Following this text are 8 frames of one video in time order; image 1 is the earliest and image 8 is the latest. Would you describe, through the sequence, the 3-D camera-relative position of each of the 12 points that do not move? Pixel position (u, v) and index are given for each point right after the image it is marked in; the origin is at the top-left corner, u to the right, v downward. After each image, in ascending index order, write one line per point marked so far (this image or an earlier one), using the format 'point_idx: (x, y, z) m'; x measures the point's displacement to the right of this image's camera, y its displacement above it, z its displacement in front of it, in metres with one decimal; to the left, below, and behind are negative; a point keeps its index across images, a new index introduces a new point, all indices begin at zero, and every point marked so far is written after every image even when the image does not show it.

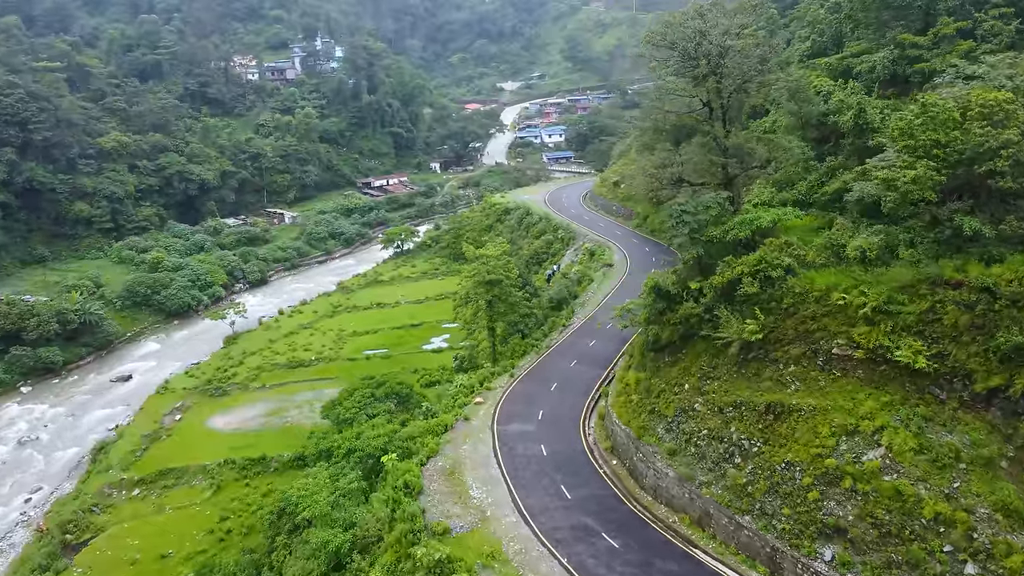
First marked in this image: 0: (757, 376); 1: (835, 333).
0: (+5.1, -1.8, +17.0) m
1: (+6.3, -0.9, +16.0) m
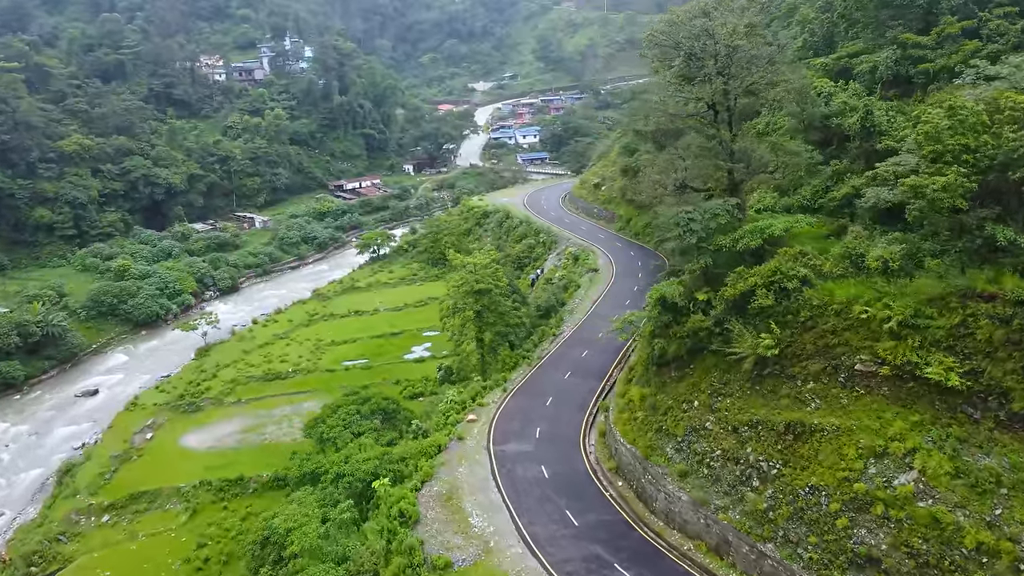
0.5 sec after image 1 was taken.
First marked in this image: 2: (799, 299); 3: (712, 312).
0: (+5.2, -2.1, +16.2) m
1: (+6.4, -1.1, +15.2) m
2: (+5.8, -0.2, +16.3) m
3: (+4.4, -0.5, +17.7) m
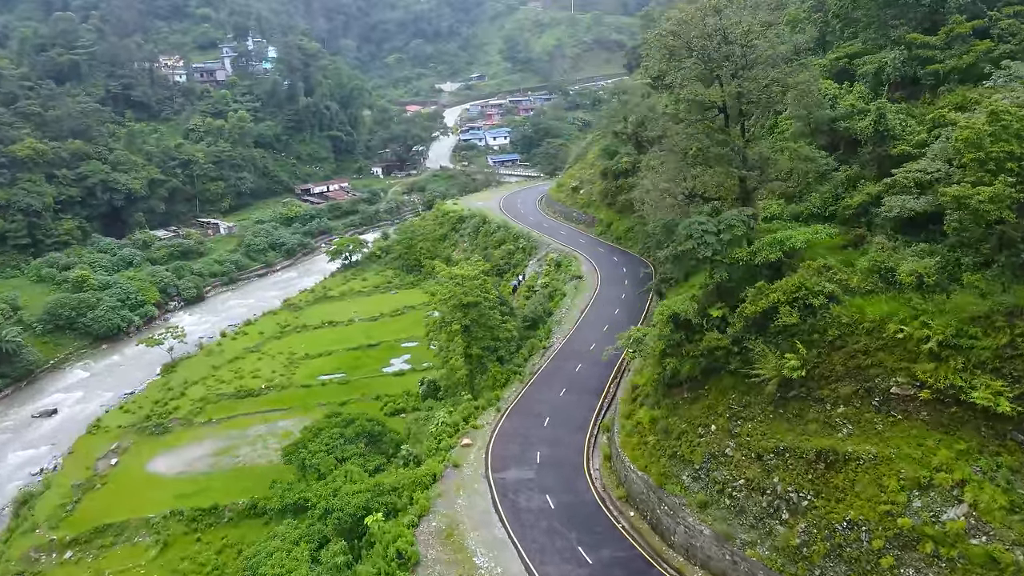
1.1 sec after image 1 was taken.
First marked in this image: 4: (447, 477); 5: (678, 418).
0: (+5.3, -2.4, +15.1) m
1: (+6.6, -1.4, +14.2) m
2: (+5.9, -0.5, +15.3) m
3: (+4.5, -0.9, +16.6) m
4: (-1.5, -4.4, +19.0) m
5: (+3.5, -2.8, +17.3) m
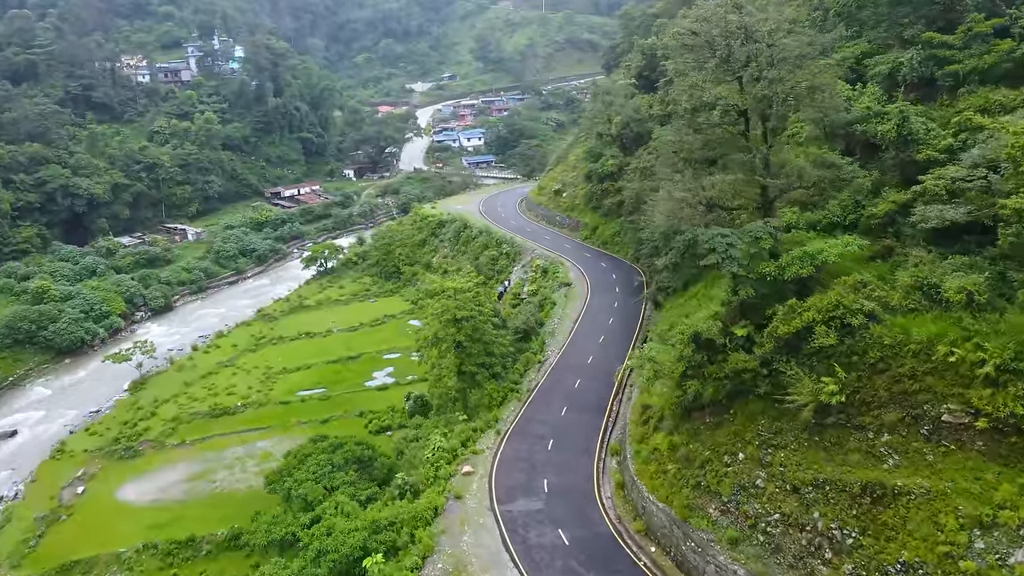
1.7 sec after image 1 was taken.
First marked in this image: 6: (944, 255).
0: (+5.6, -2.7, +14.0) m
1: (+6.9, -1.7, +13.1) m
2: (+6.2, -0.8, +14.2) m
3: (+4.7, -1.2, +15.5) m
4: (-1.3, -4.8, +17.6) m
5: (+3.7, -3.1, +16.1) m
6: (+8.1, +0.7, +15.3) m
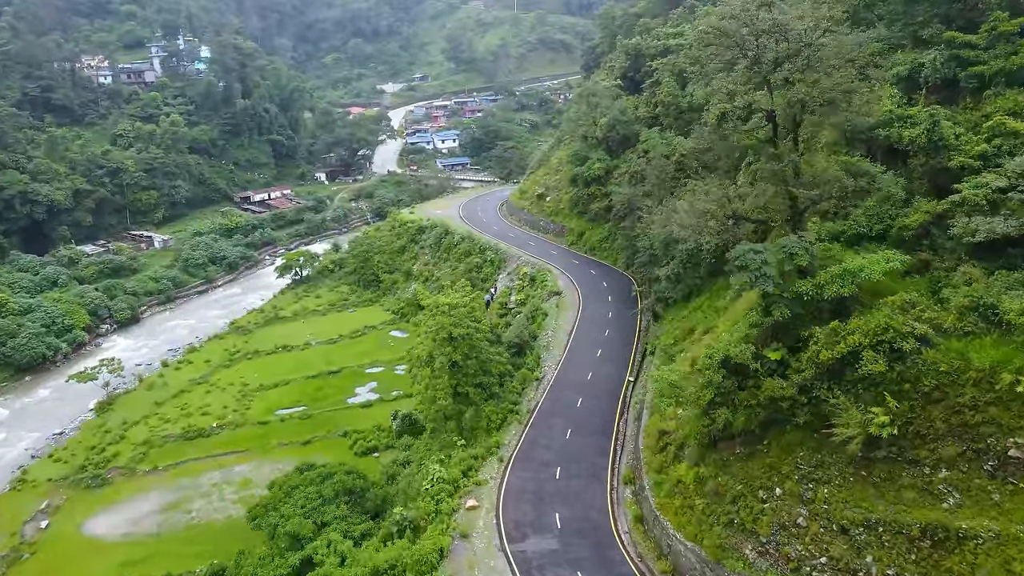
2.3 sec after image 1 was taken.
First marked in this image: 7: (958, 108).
0: (+6.0, -3.1, +12.8) m
1: (+7.3, -2.1, +12.0) m
2: (+6.5, -1.2, +13.0) m
3: (+4.9, -1.6, +14.2) m
4: (-1.1, -5.2, +16.1) m
5: (+4.0, -3.5, +14.9) m
6: (+8.4, +0.3, +14.3) m
7: (+10.3, +4.2, +18.8) m
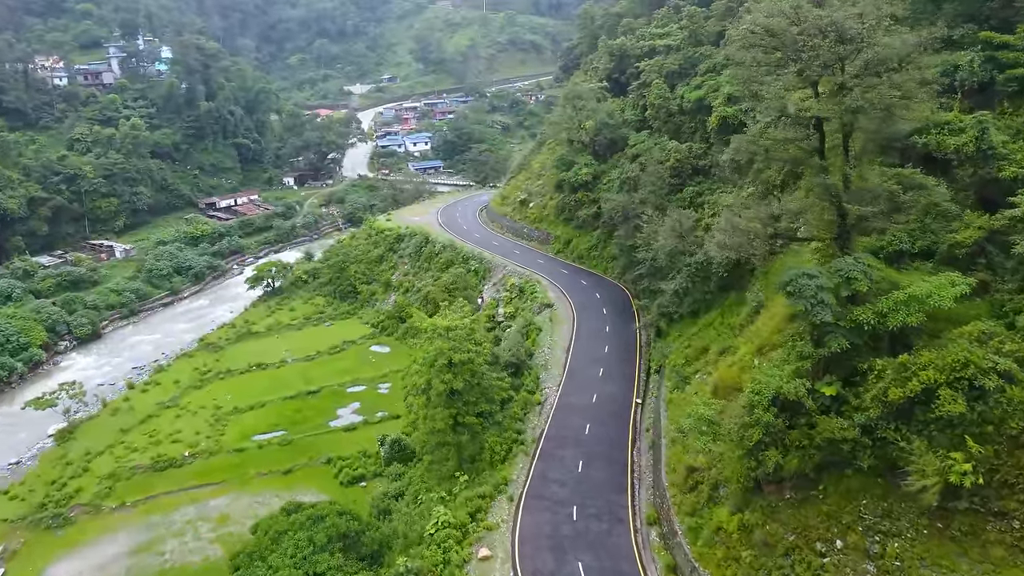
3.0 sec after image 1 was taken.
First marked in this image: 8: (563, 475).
0: (+6.5, -3.5, +11.4) m
1: (+7.8, -2.5, +10.6) m
2: (+7.0, -1.6, +11.6) m
3: (+5.4, -2.0, +12.8) m
4: (-0.7, -5.7, +14.4) m
5: (+4.4, -3.9, +13.4) m
6: (+8.8, -0.1, +12.9) m
7: (+10.5, +3.8, +17.6) m
8: (+1.2, -4.5, +19.3) m
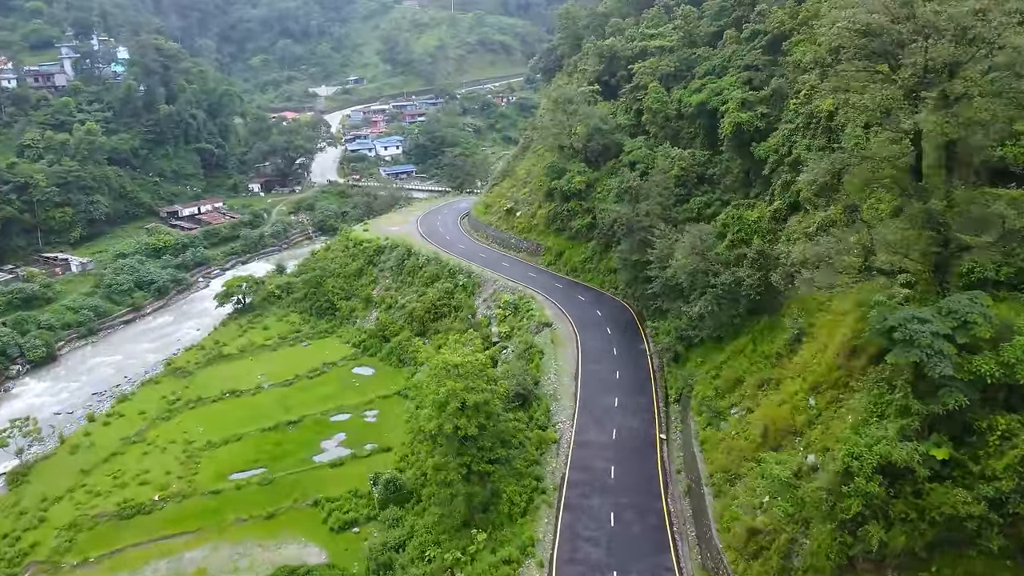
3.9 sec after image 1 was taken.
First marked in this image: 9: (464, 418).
0: (+7.3, -4.1, +9.4) m
1: (+8.7, -3.1, +8.7) m
2: (+7.8, -2.2, +9.7) m
3: (+6.2, -2.6, +10.8) m
4: (+0.1, -6.4, +12.1) m
5: (+5.2, -4.5, +11.3) m
6: (+9.5, -0.6, +11.1) m
7: (+11.0, +3.2, +15.8) m
8: (+1.7, -5.1, +17.1) m
9: (-1.2, -2.9, +18.7) m
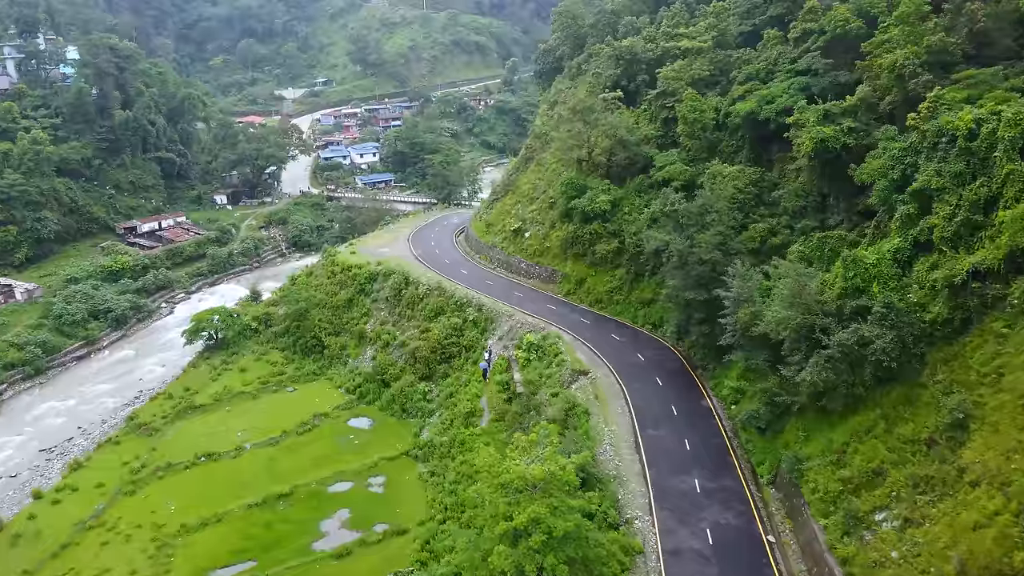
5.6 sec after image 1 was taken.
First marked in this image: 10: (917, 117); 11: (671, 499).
0: (+9.4, -5.4, +5.2) m
1: (+10.8, -4.3, +4.5) m
2: (+9.8, -3.5, +5.5) m
3: (+8.1, -3.9, +6.5) m
4: (+2.0, -7.8, +7.5) m
5: (+7.2, -5.9, +7.0) m
6: (+11.4, -1.9, +6.9) m
7: (+12.6, +2.0, +11.7) m
8: (+3.4, -6.5, +12.6) m
9: (+0.4, -4.3, +14.1) m
10: (+9.7, +4.1, +19.6) m
11: (+3.6, -4.8, +18.7) m
